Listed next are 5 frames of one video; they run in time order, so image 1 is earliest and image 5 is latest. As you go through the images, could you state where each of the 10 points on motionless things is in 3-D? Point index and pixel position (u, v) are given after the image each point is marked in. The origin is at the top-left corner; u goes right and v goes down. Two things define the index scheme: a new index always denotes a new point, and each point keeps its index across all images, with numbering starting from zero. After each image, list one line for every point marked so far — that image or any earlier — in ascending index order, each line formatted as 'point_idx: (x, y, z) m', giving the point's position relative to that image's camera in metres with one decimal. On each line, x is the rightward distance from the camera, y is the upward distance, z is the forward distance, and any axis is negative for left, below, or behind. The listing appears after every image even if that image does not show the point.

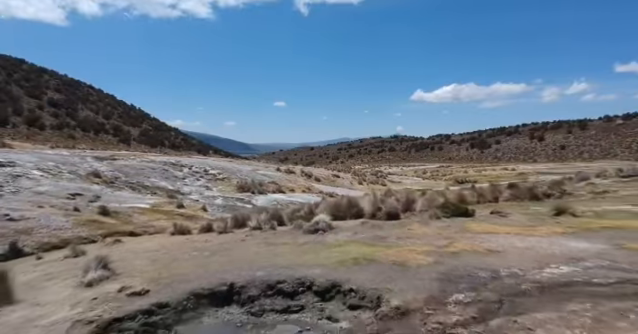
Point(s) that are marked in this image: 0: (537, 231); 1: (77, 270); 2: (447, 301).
0: (+5.3, -1.5, +10.5) m
1: (-5.1, -2.2, +9.1) m
2: (+2.1, -2.1, +6.9) m
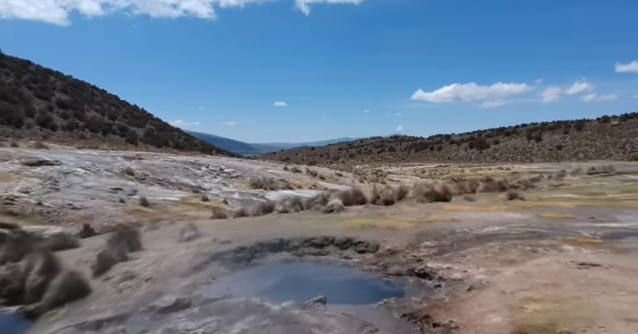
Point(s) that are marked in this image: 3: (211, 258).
0: (+5.9, -1.4, +14.7) m
1: (-4.5, -2.1, +13.3) m
2: (+2.6, -2.0, +11.2) m
3: (-2.6, -2.2, +10.5) m
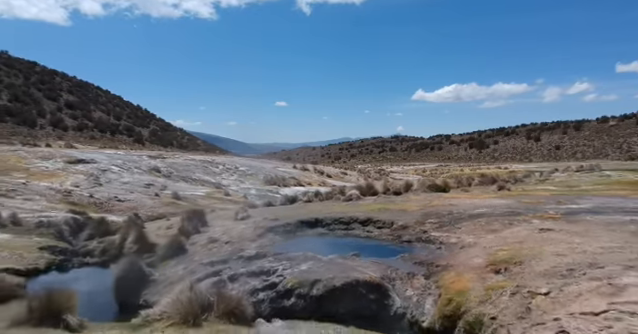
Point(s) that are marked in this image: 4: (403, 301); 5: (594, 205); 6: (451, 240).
0: (+6.8, -1.2, +18.1) m
1: (-3.6, -1.9, +16.7) m
2: (+3.6, -1.8, +14.5) m
3: (-1.7, -2.0, +13.9) m
4: (+1.7, -2.8, +8.9) m
5: (+9.4, -1.2, +14.5) m
6: (+3.8, -2.1, +12.4) m
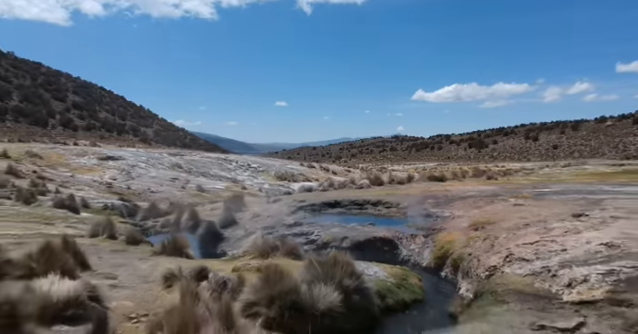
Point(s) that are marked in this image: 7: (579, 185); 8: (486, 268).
0: (+7.6, -0.9, +21.5) m
1: (-2.8, -1.5, +20.1) m
2: (+4.4, -1.5, +17.9) m
3: (-0.9, -1.7, +17.3) m
4: (+2.5, -2.4, +12.3) m
5: (+10.2, -0.9, +17.9) m
6: (+4.6, -1.7, +15.8) m
7: (+11.3, -0.8, +18.8) m
8: (+3.6, -2.2, +9.2) m
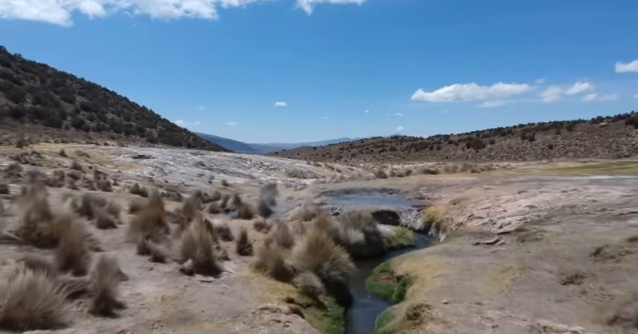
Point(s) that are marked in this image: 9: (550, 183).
0: (+8.6, -0.6, +26.4) m
1: (-1.9, -1.2, +25.0) m
2: (+5.3, -1.2, +22.8) m
3: (0.0, -1.4, +22.2) m
4: (+3.5, -2.1, +17.2) m
5: (+11.1, -0.6, +22.8) m
6: (+5.5, -1.4, +20.7) m
7: (+12.2, -0.5, +23.6) m
8: (+4.5, -1.9, +14.1) m
9: (+9.2, -0.7, +17.2) m
